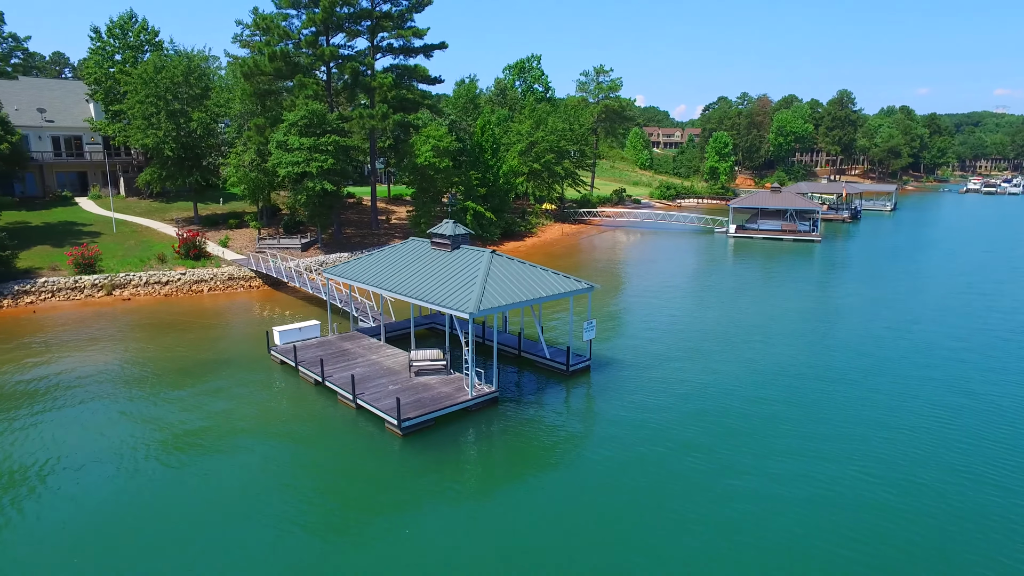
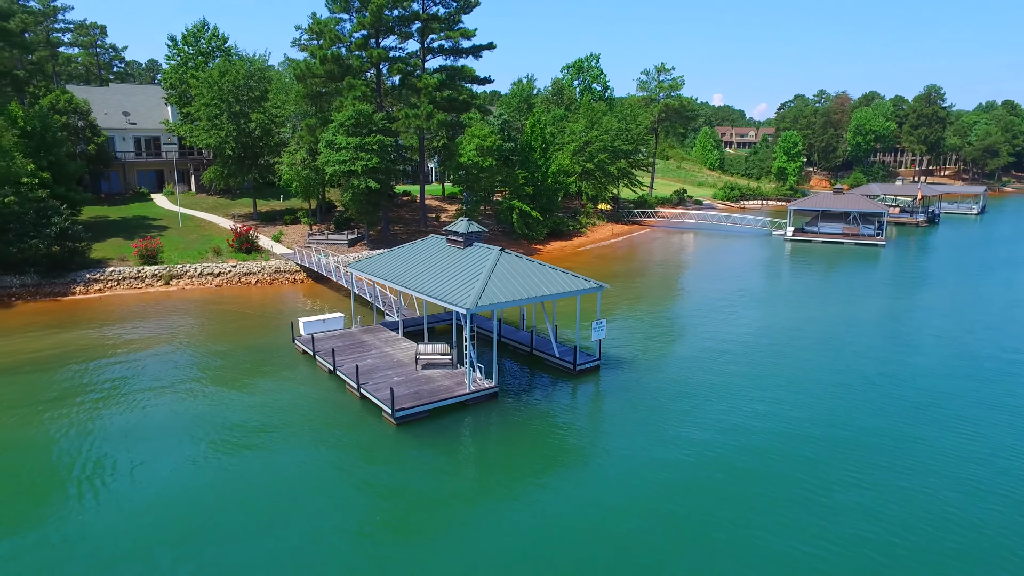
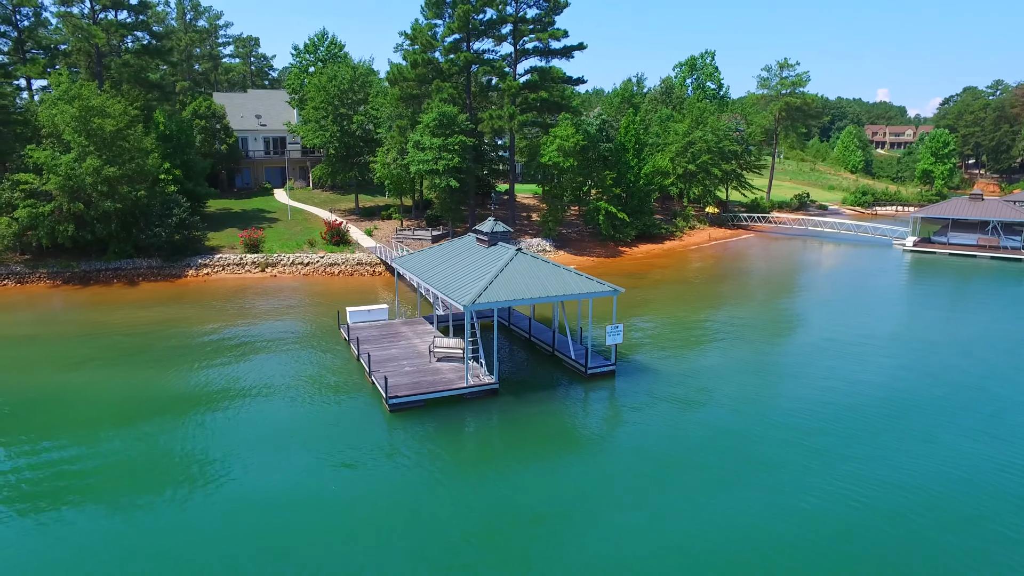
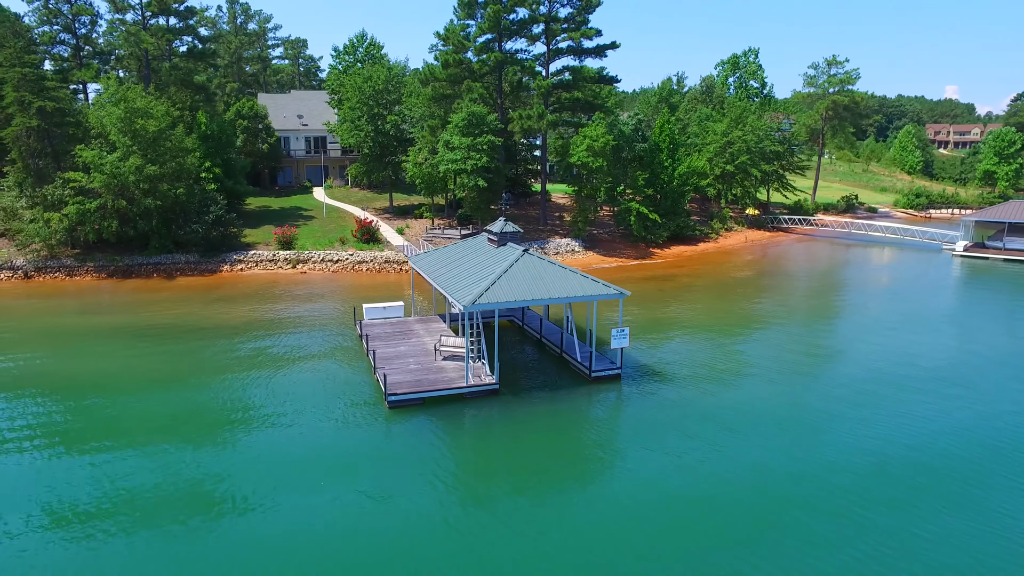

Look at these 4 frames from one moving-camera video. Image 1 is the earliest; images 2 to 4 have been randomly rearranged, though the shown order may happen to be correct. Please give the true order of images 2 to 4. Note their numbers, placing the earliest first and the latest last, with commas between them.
2, 3, 4
